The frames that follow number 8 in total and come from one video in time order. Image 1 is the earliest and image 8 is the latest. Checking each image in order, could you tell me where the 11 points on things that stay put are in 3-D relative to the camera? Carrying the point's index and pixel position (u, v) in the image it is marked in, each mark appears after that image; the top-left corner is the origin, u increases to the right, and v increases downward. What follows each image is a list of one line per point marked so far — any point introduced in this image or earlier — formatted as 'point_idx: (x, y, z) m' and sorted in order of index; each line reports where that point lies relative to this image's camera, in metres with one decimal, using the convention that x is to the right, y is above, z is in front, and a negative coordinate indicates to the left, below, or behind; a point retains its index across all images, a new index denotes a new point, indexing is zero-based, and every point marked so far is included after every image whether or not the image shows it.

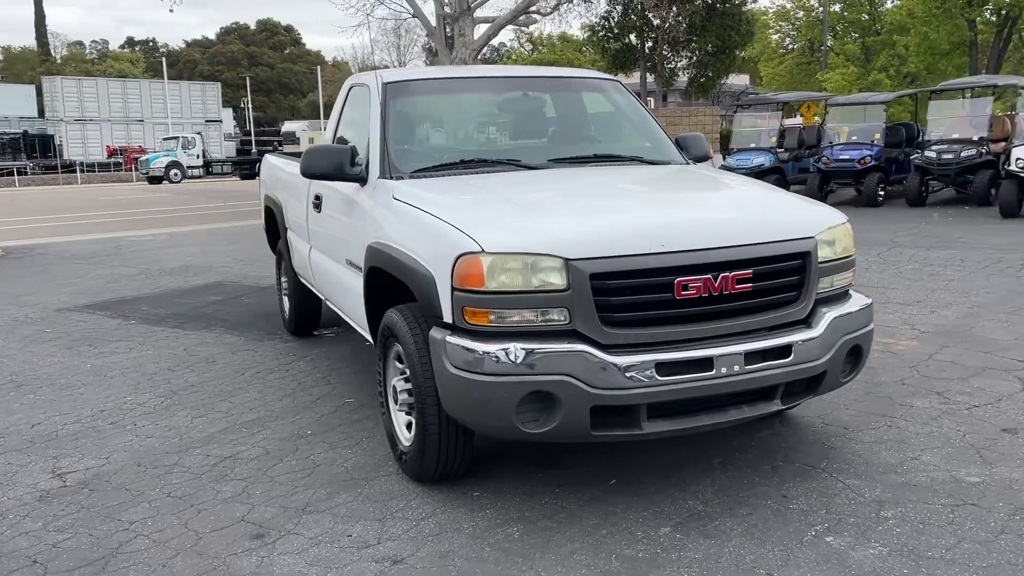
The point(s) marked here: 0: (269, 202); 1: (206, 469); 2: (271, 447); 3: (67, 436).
0: (-2.0, +0.7, +7.0) m
1: (-1.4, -0.9, +4.1) m
2: (-1.2, -0.8, +4.3) m
3: (-2.4, -0.8, +4.6) m
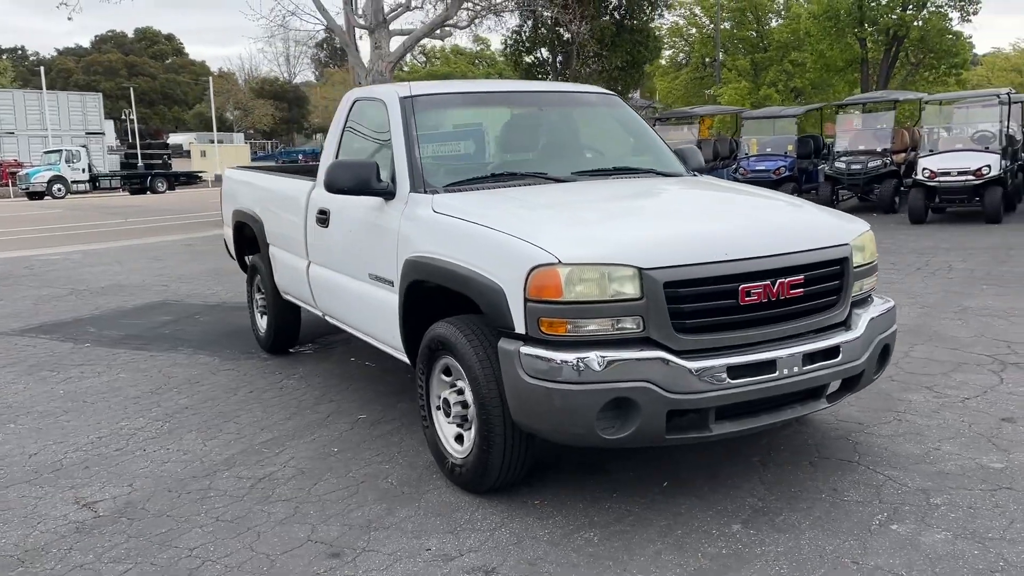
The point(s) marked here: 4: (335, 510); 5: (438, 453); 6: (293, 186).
0: (-2.1, +0.5, +6.9) m
1: (-1.2, -0.9, +4.0) m
2: (-1.0, -0.9, +4.3) m
3: (-2.2, -0.9, +4.4) m
4: (-0.7, -0.9, +3.7) m
5: (-0.3, -0.7, +4.0) m
6: (-1.5, +0.7, +5.8) m
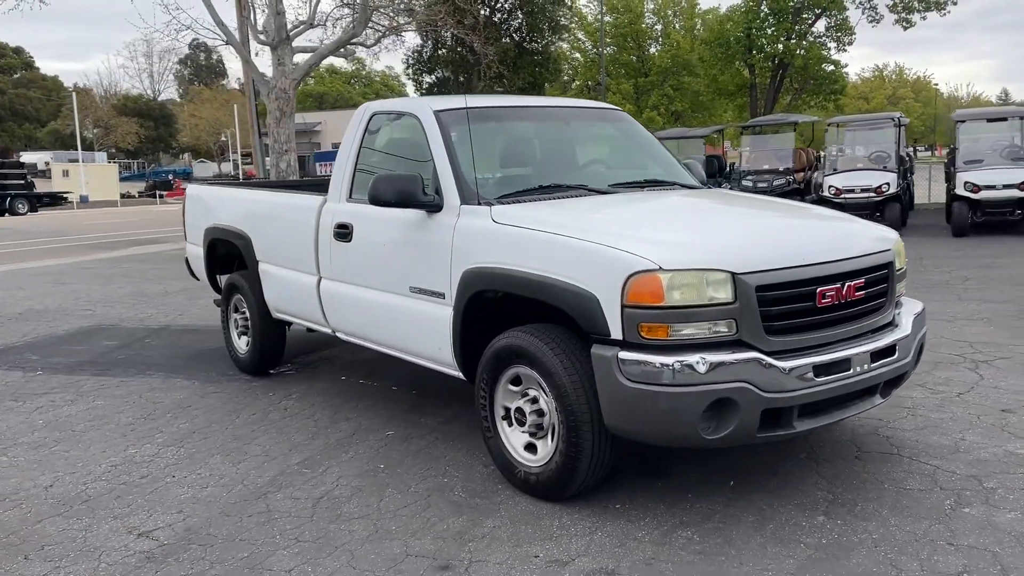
0: (-2.2, +0.4, +6.6) m
1: (-0.9, -1.0, +3.9) m
2: (-0.7, -0.9, +4.2) m
3: (-1.9, -1.0, +4.2) m
4: (-0.4, -1.0, +3.6) m
5: (0.0, -0.8, +4.0) m
6: (-1.4, +0.6, +5.7) m
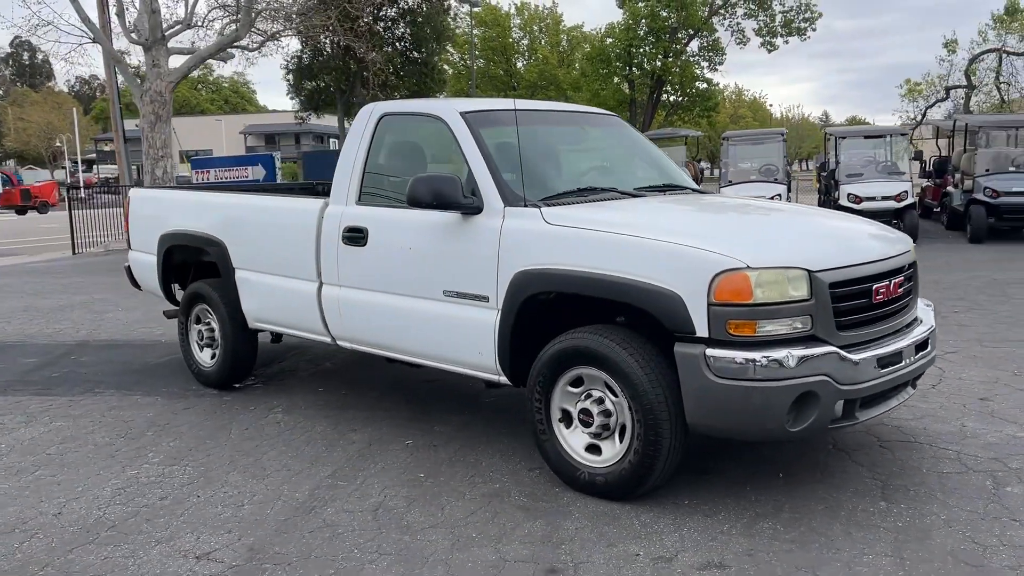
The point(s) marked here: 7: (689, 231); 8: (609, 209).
0: (-2.4, +0.3, +6.2) m
1: (-0.6, -1.0, +3.7) m
2: (-0.5, -1.0, +4.0) m
3: (-1.7, -1.0, +3.8) m
4: (0.0, -1.0, +3.6) m
5: (+0.2, -0.8, +4.0) m
6: (-1.4, +0.5, +5.4) m
7: (+0.8, +0.2, +3.7) m
8: (+0.5, +0.4, +4.2) m
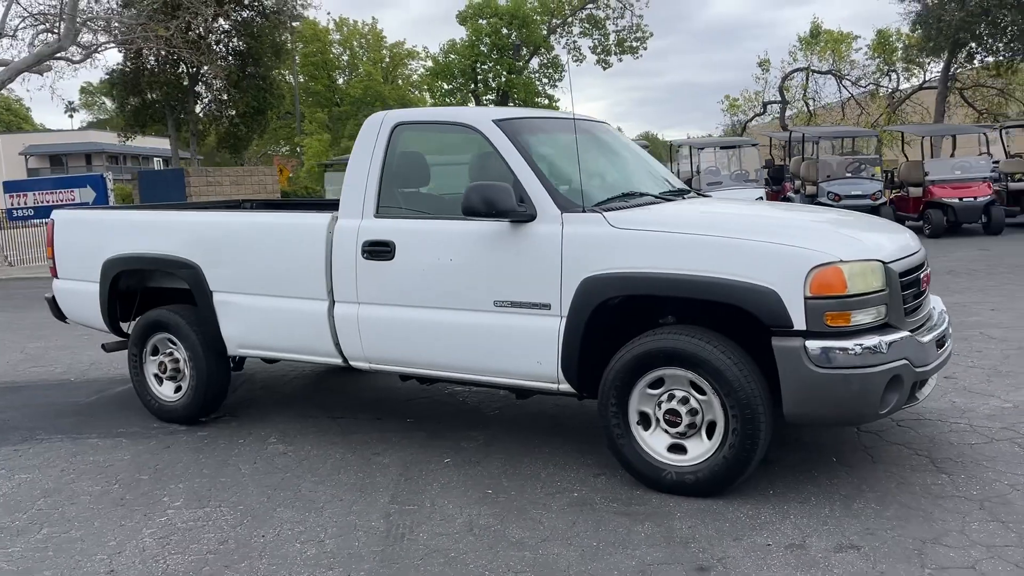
0: (-2.5, +0.1, +5.7) m
1: (-0.1, -1.1, +3.6) m
2: (-0.1, -1.0, +3.9) m
3: (-1.2, -1.1, +3.4) m
4: (+0.4, -1.0, +3.5) m
5: (+0.6, -0.8, +4.0) m
6: (-1.4, +0.4, +5.1) m
7: (+1.1, +0.3, +3.9) m
8: (+0.7, +0.4, +4.3) m
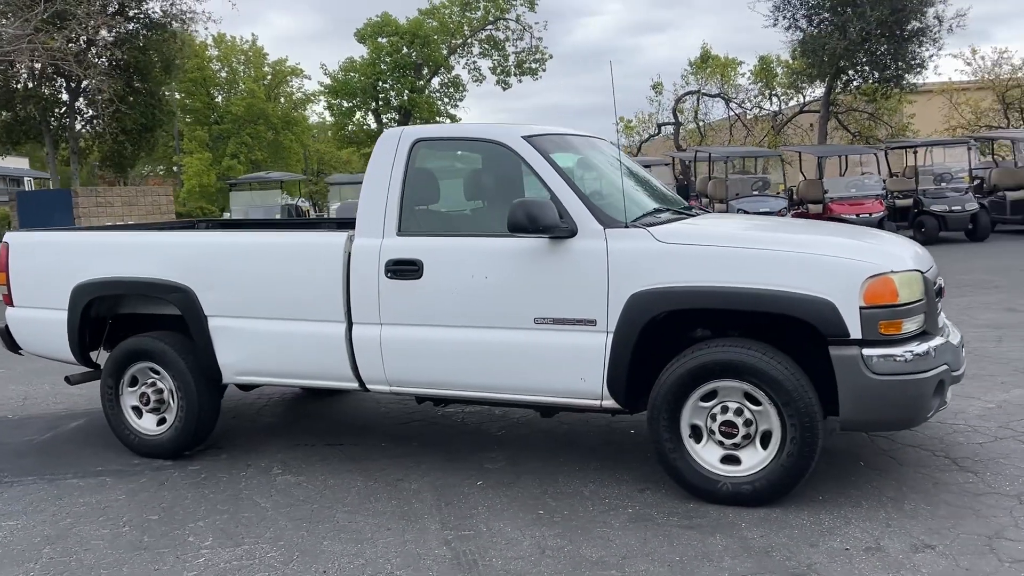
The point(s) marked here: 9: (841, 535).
0: (-2.4, 0.0, +5.3) m
1: (+0.2, -1.1, +3.5) m
2: (+0.2, -1.1, +3.8) m
3: (-0.9, -1.2, +3.2) m
4: (+0.7, -1.1, +3.6) m
5: (+0.9, -0.9, +4.0) m
6: (-1.3, +0.3, +4.9) m
7: (+1.4, +0.2, +4.0) m
8: (+0.9, +0.3, +4.4) m
9: (+1.4, -1.0, +3.6) m
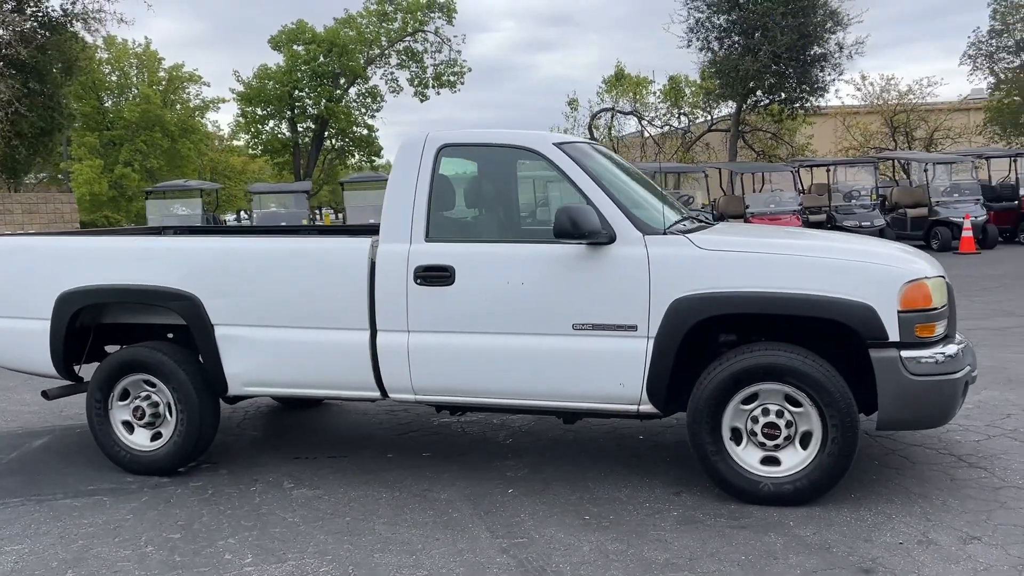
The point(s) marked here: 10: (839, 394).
0: (-2.3, -0.1, +5.0) m
1: (+0.5, -1.1, +3.5) m
2: (+0.4, -1.1, +3.9) m
3: (-0.5, -1.2, +3.1) m
4: (+1.0, -1.1, +3.6) m
5: (+1.1, -0.9, +4.1) m
6: (-1.2, +0.2, +4.7) m
7: (+1.6, +0.2, +4.2) m
8: (+1.1, +0.3, +4.5) m
9: (+1.6, -1.0, +3.8) m
10: (+1.5, -0.5, +4.0) m
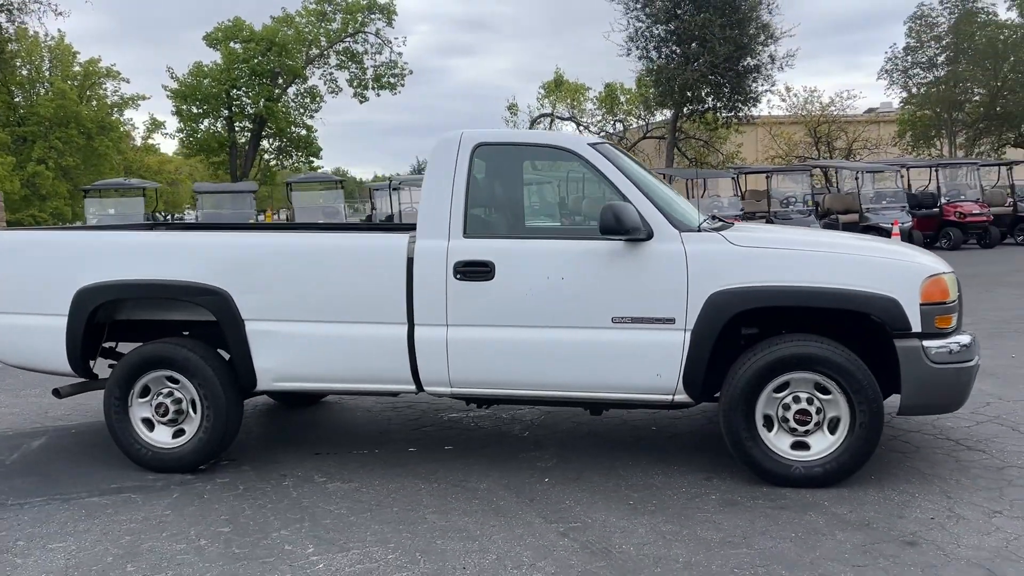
0: (-2.2, 0.0, +4.9) m
1: (+0.8, -1.1, +3.7) m
2: (+0.7, -1.1, +4.0) m
3: (-0.2, -1.2, +3.2) m
4: (+1.3, -1.1, +3.9) m
5: (+1.3, -0.9, +4.3) m
6: (-1.0, +0.3, +4.8) m
7: (+1.8, +0.2, +4.4) m
8: (+1.3, +0.3, +4.7) m
9: (+1.9, -1.0, +4.0) m
10: (+1.7, -0.5, +4.2) m
